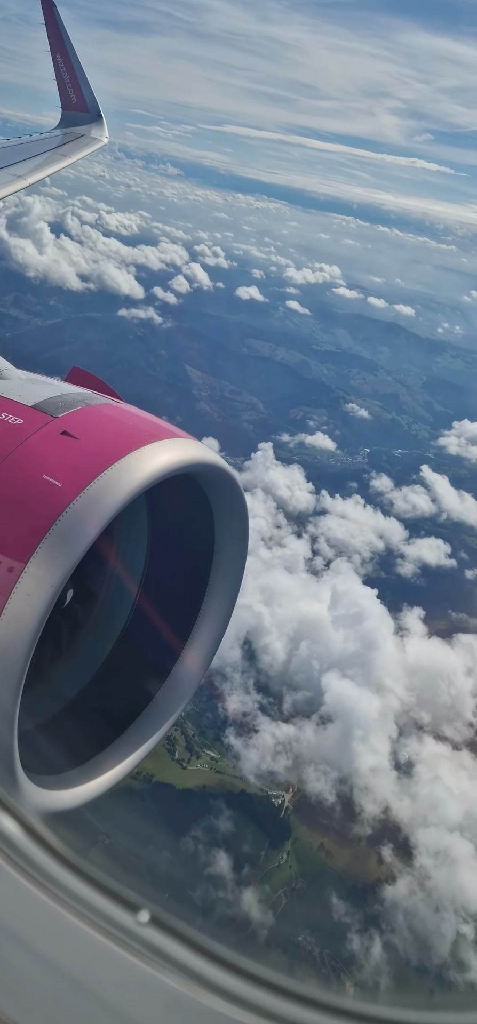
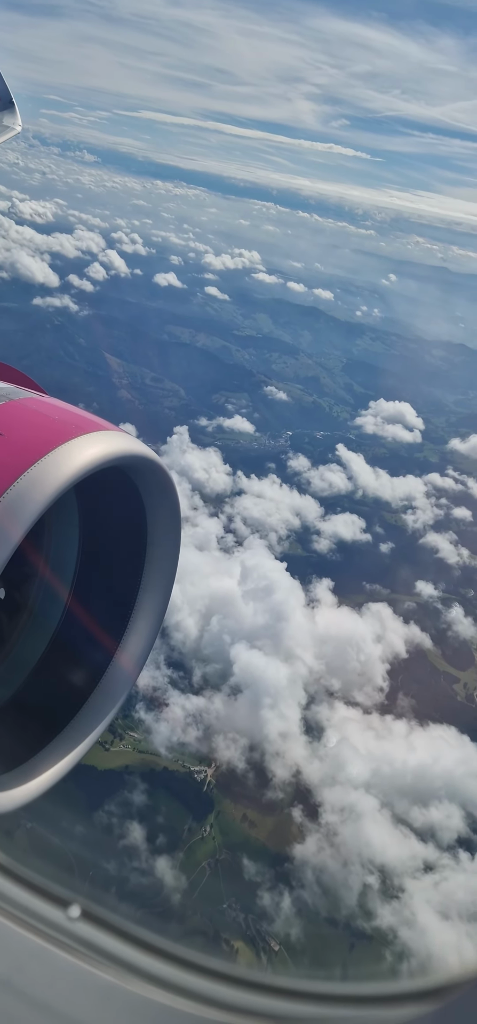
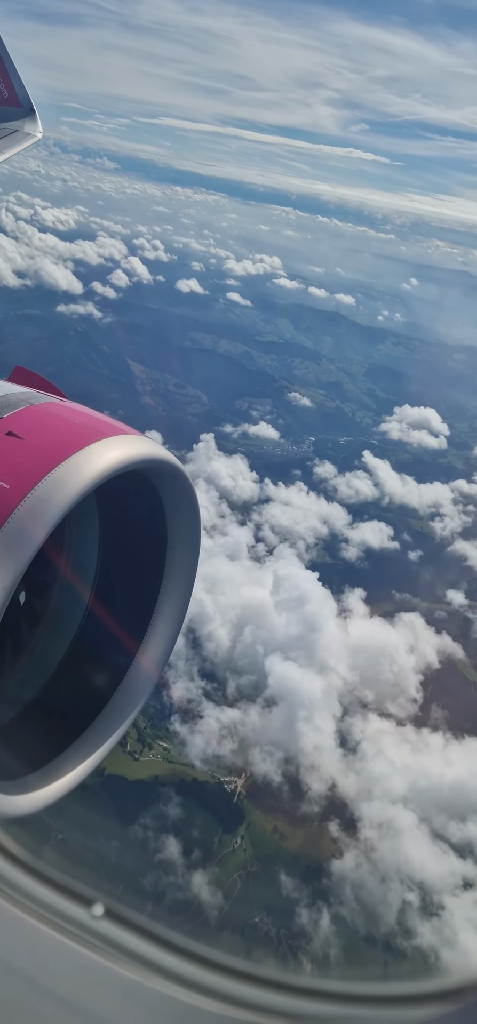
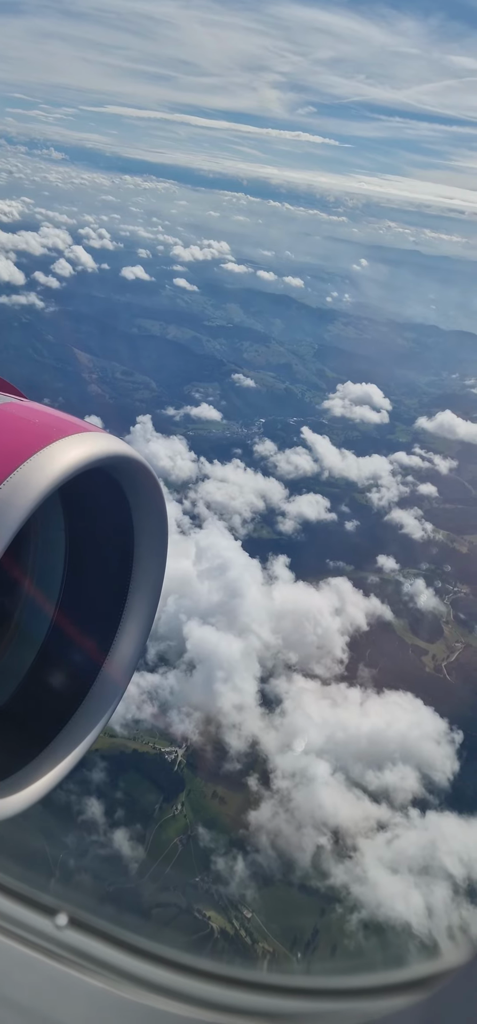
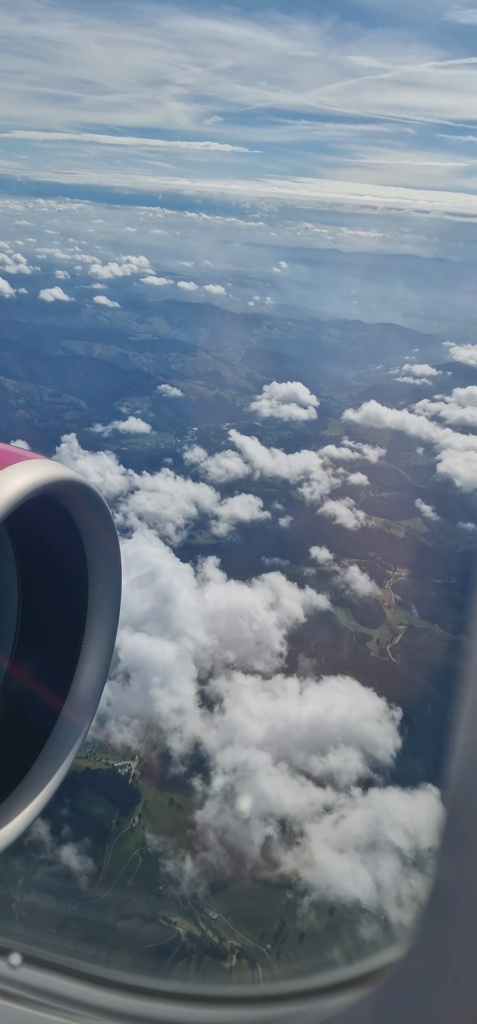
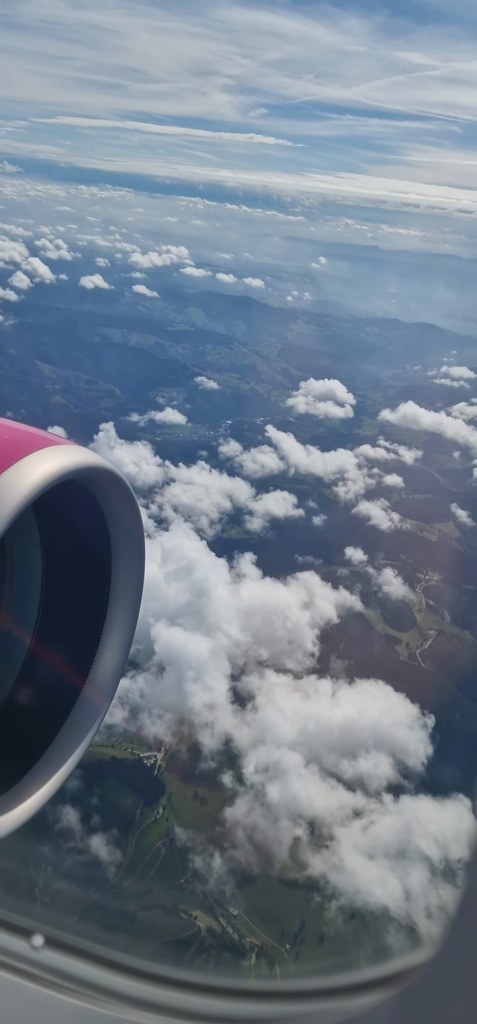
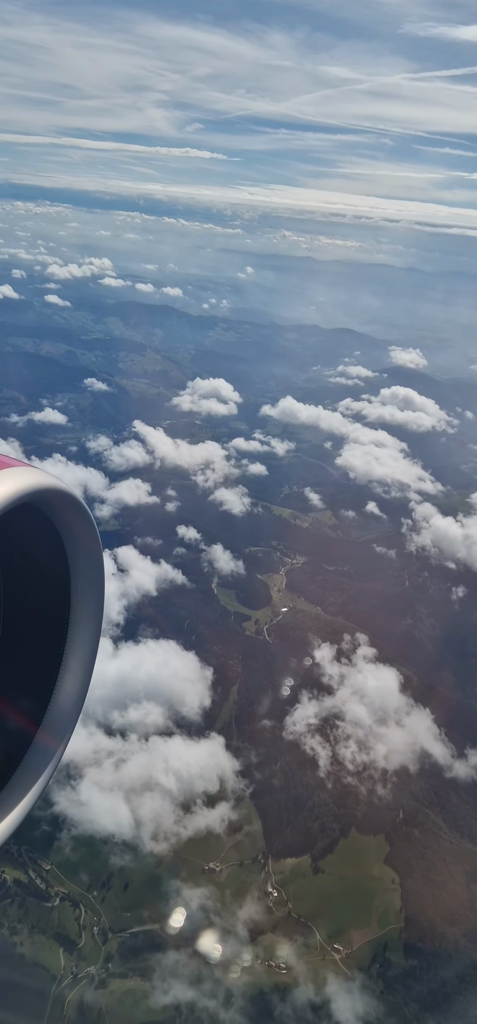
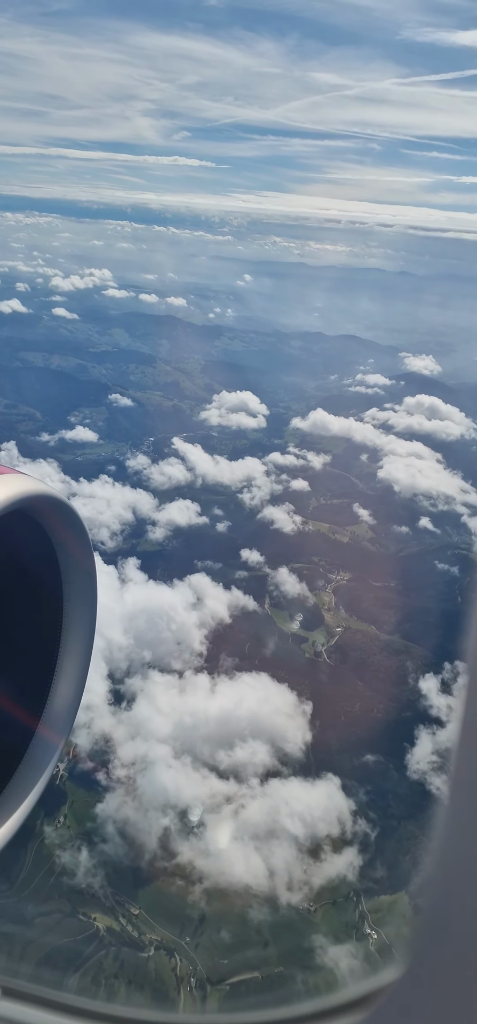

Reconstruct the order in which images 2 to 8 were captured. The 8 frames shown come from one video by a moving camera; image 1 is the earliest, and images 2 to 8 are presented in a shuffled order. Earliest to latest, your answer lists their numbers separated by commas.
3, 2, 4, 6, 5, 8, 7
